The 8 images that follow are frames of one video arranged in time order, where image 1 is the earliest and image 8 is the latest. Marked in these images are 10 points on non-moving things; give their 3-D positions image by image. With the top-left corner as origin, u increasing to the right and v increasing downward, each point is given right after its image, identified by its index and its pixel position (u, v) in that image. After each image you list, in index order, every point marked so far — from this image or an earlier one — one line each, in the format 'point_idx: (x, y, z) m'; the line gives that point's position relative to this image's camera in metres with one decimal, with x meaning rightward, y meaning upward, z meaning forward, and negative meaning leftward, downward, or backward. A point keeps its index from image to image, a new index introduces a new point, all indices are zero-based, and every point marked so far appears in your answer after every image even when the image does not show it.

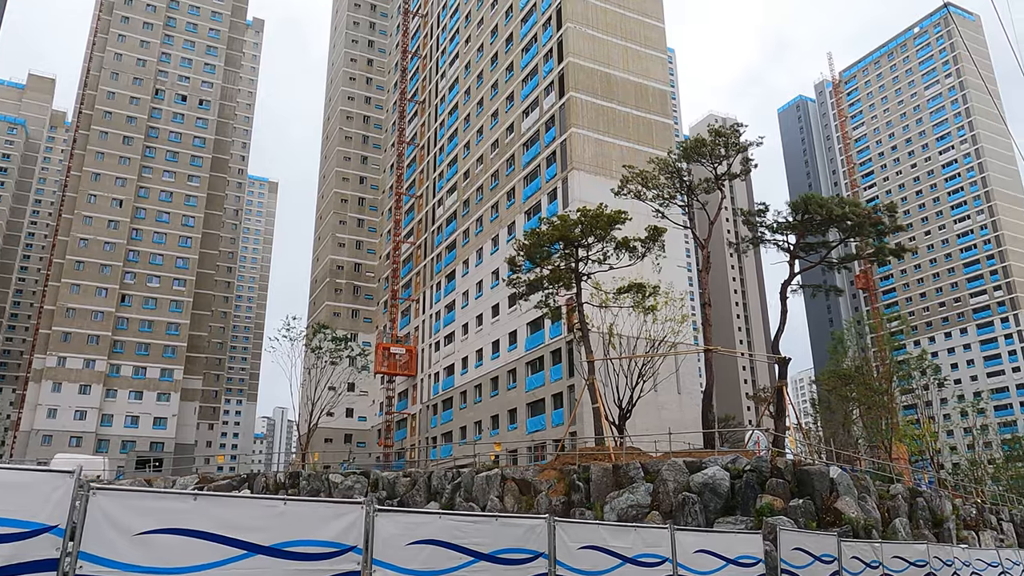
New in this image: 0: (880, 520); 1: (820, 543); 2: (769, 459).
0: (+8.9, -5.6, +18.5) m
1: (+3.3, -2.8, +8.2) m
2: (+6.1, -4.1, +18.3) m
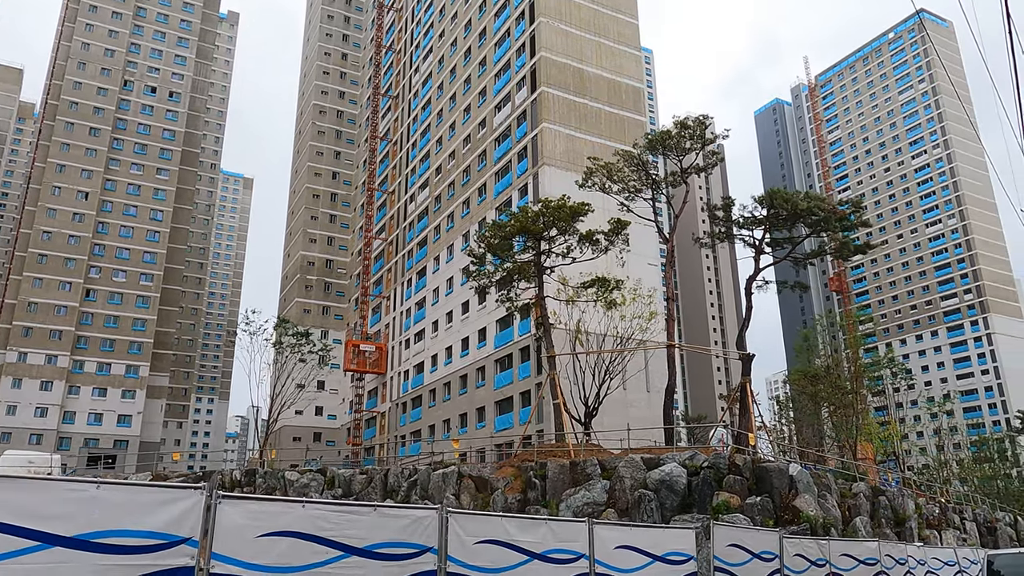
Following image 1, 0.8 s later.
0: (+7.8, -5.5, +18.2) m
1: (+2.5, -2.6, +7.7) m
2: (+5.0, -3.9, +17.9) m
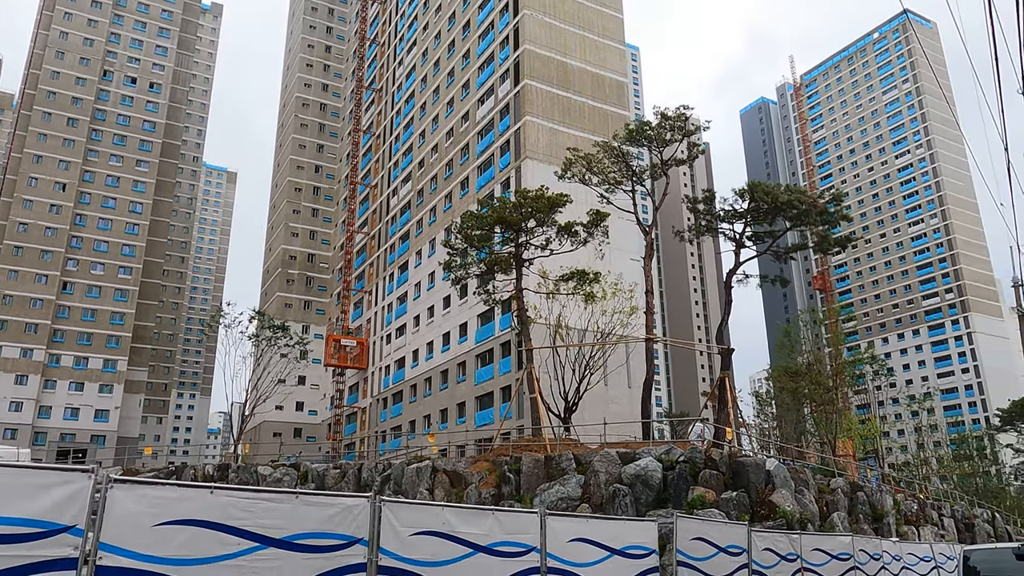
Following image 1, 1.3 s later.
0: (+7.2, -5.3, +18.0) m
1: (+2.0, -2.4, +7.4) m
2: (+4.4, -3.7, +17.6) m
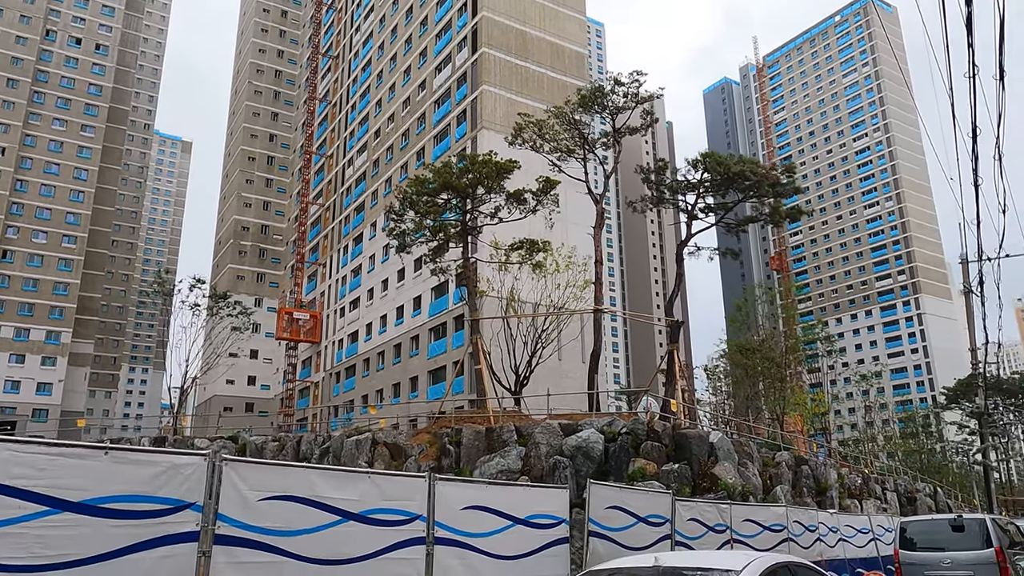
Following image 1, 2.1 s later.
0: (+5.8, -4.6, +17.8) m
1: (+1.2, -1.9, +6.9) m
2: (+3.0, -3.0, +17.3) m
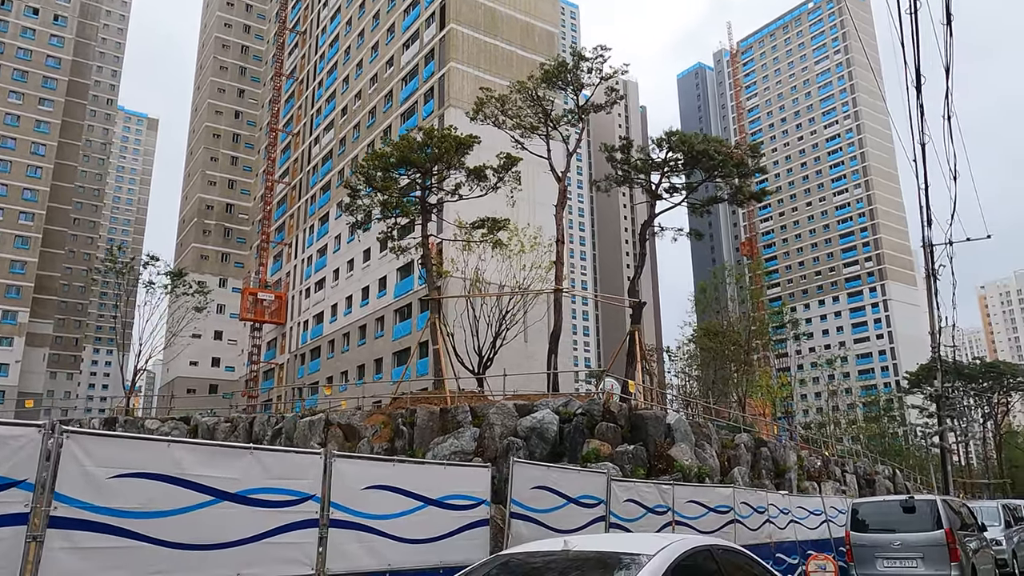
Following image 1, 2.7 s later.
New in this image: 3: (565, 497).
0: (+4.7, -4.1, +17.6) m
1: (+0.5, -1.7, +6.5) m
2: (+2.0, -2.5, +17.0) m
3: (+0.4, -1.8, +6.4) m
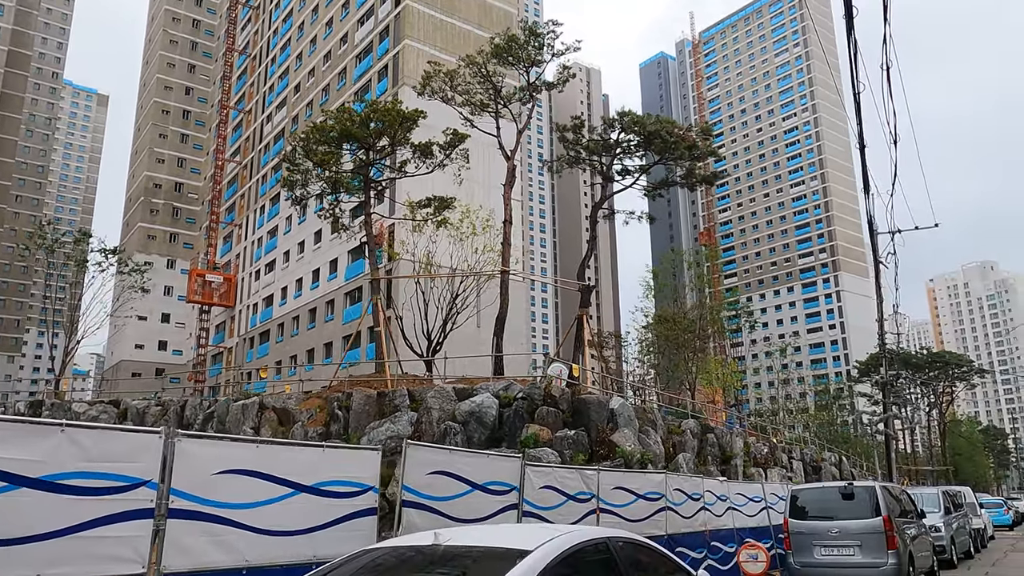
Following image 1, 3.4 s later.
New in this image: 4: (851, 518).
0: (+3.4, -3.8, +17.3) m
1: (-0.2, -1.4, +6.0) m
2: (+0.7, -2.1, +16.5) m
3: (-0.3, -1.5, +5.8) m
4: (+4.9, -3.3, +11.0) m
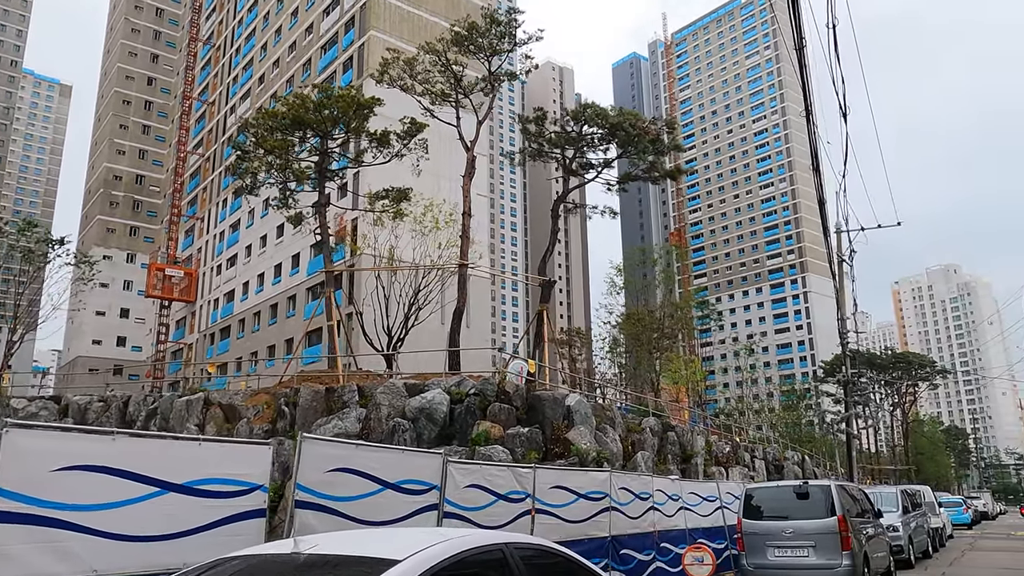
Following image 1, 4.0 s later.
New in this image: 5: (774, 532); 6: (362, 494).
0: (+2.4, -3.6, +16.8) m
1: (-0.8, -1.3, +5.4) m
2: (-0.2, -2.0, +16.0) m
3: (-0.9, -1.4, +5.3) m
4: (+4.1, -3.2, +10.7) m
5: (+3.7, -3.4, +10.8) m
6: (-1.0, -1.4, +5.2) m
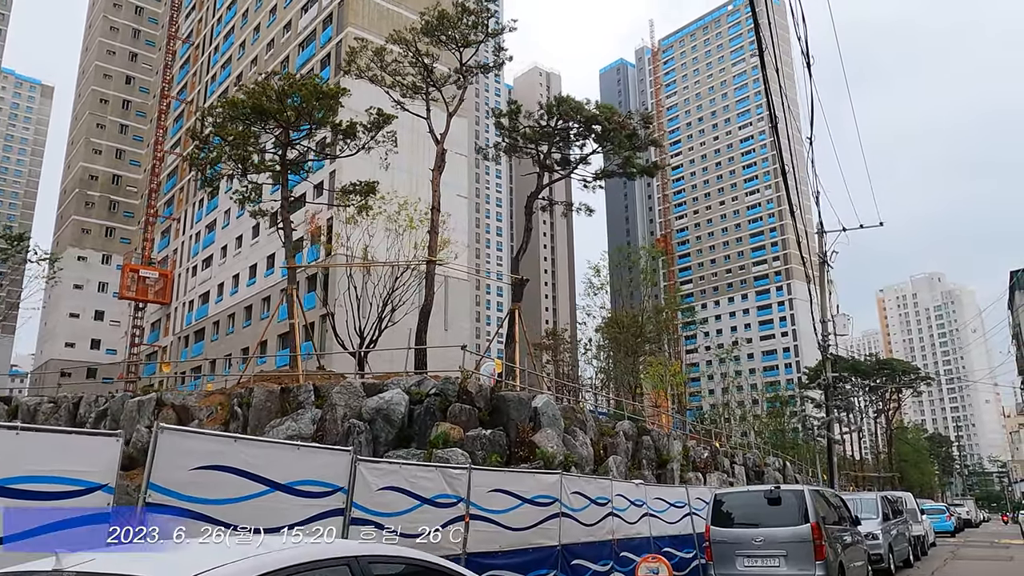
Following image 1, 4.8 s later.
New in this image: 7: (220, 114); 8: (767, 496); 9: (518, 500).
0: (+1.6, -3.6, +16.1) m
1: (-1.4, -1.1, +4.7) m
2: (-1.0, -1.9, +15.2) m
3: (-1.4, -1.2, +4.6) m
4: (+3.5, -3.1, +10.0) m
5: (+3.1, -3.3, +10.1) m
6: (-1.5, -1.2, +4.4) m
7: (-7.3, +4.3, +19.2) m
8: (+3.5, -2.8, +10.4) m
9: (+0.1, -2.0, +7.0) m
